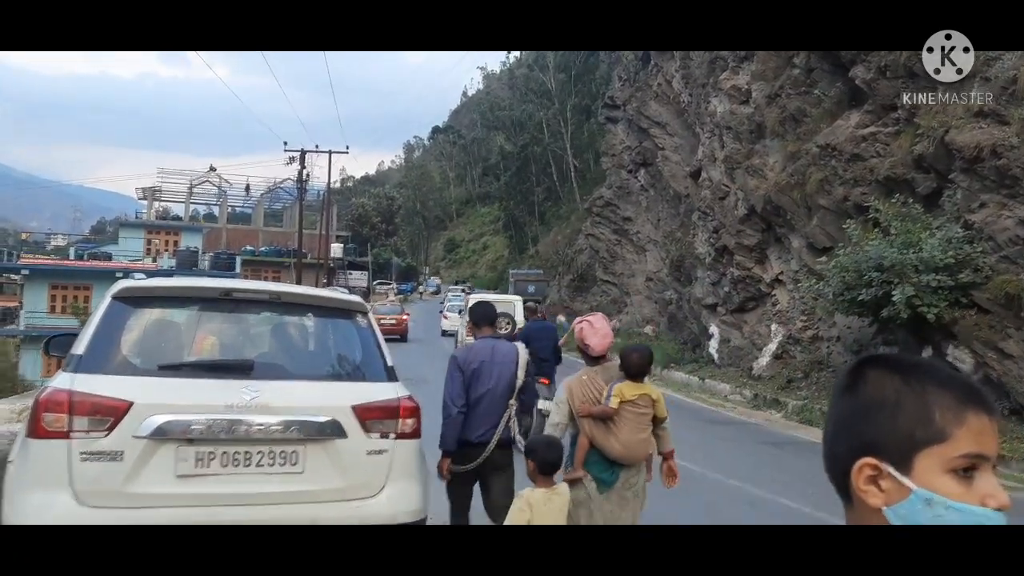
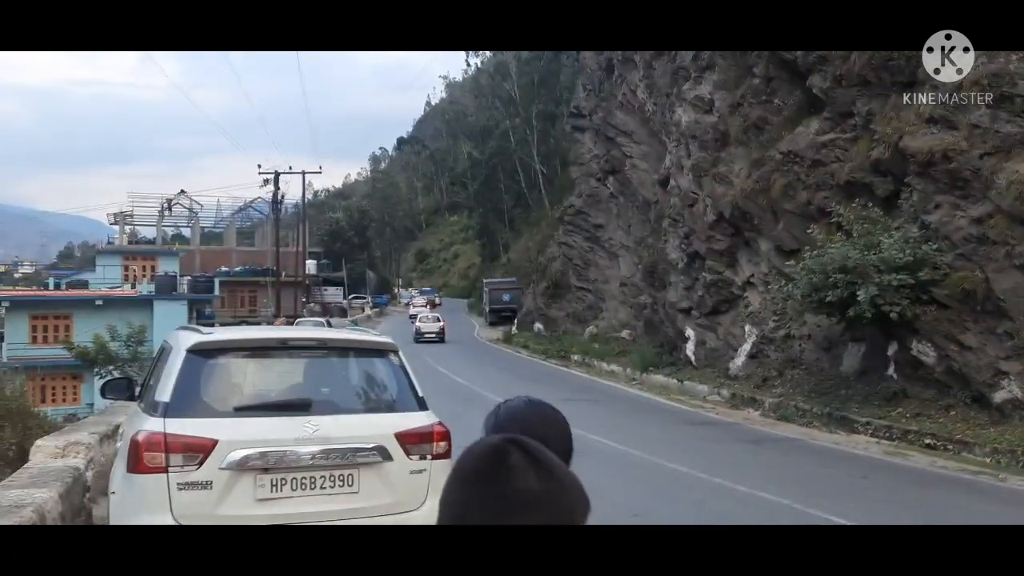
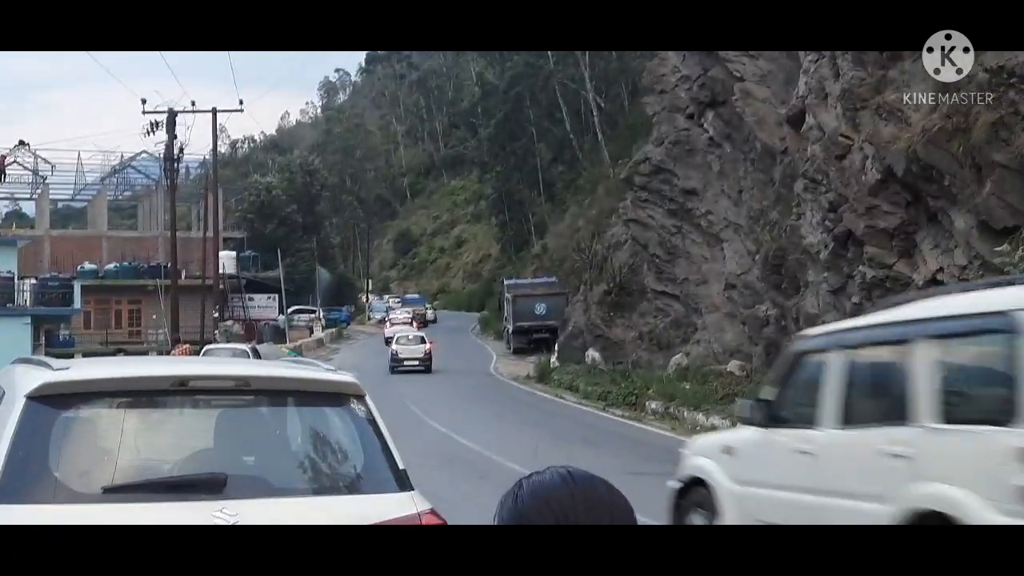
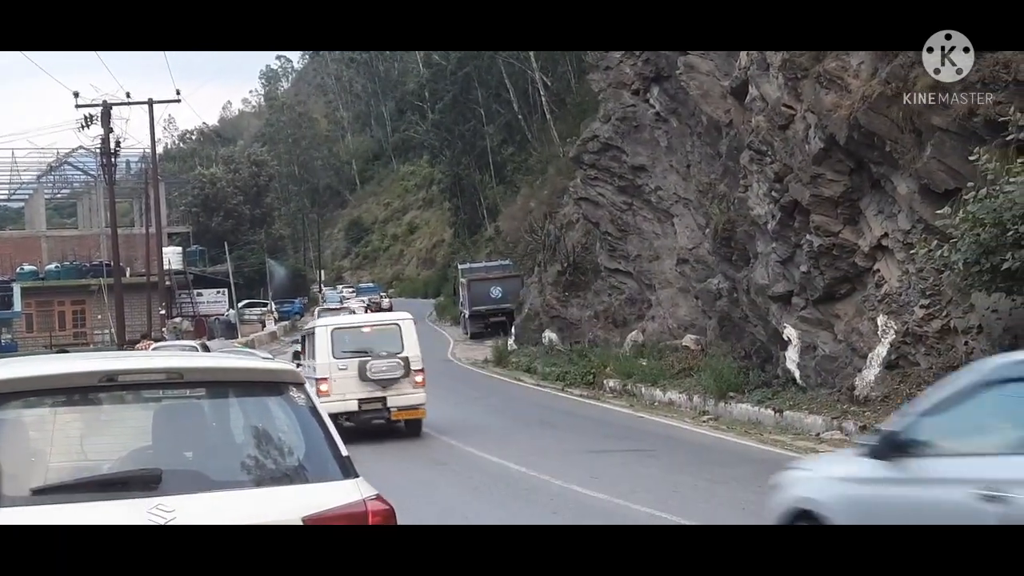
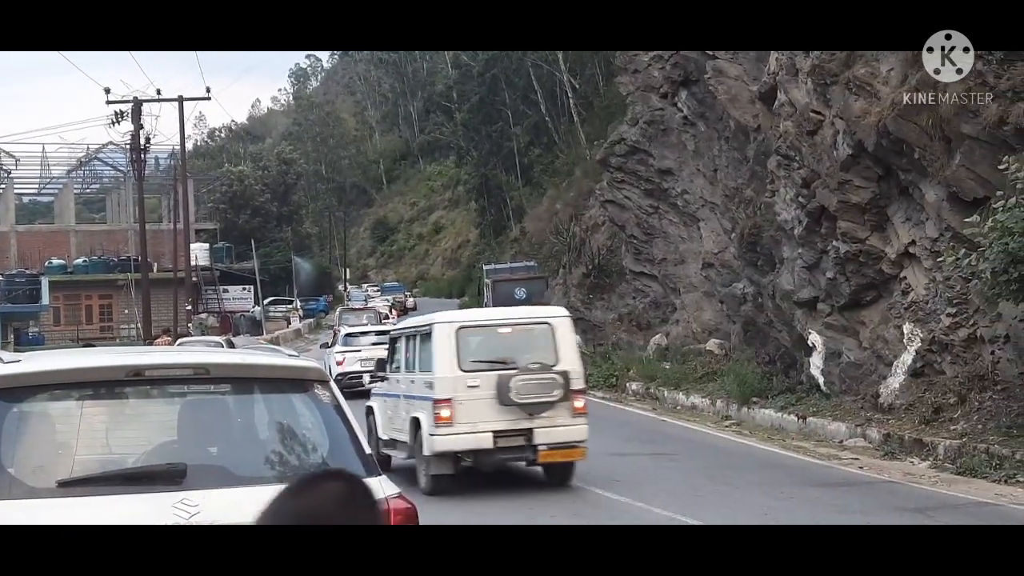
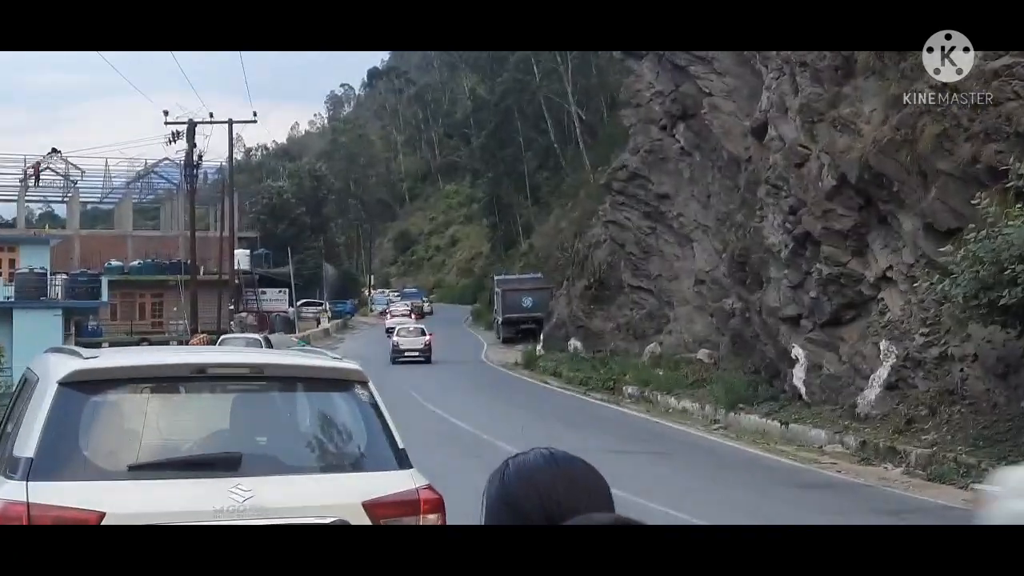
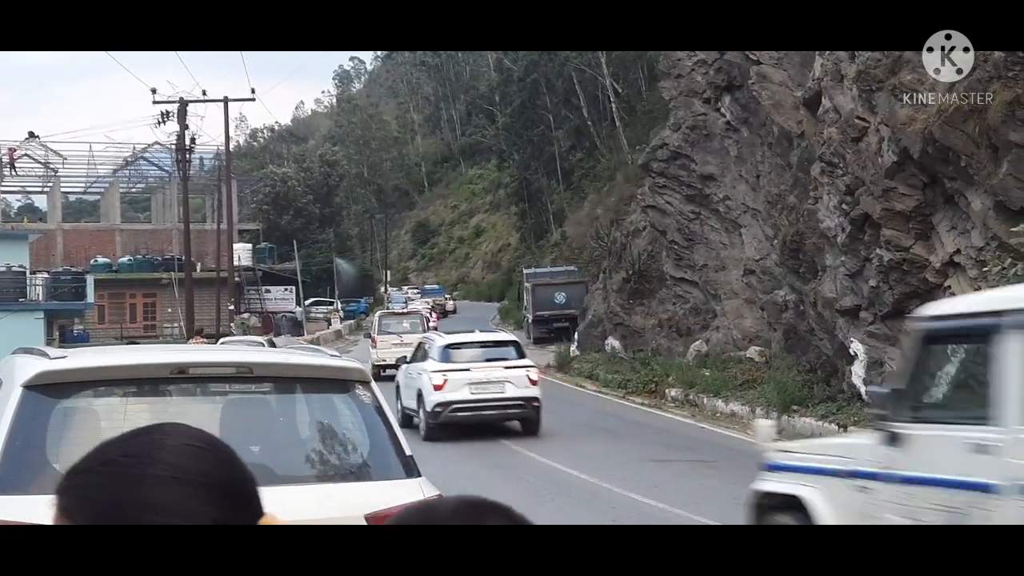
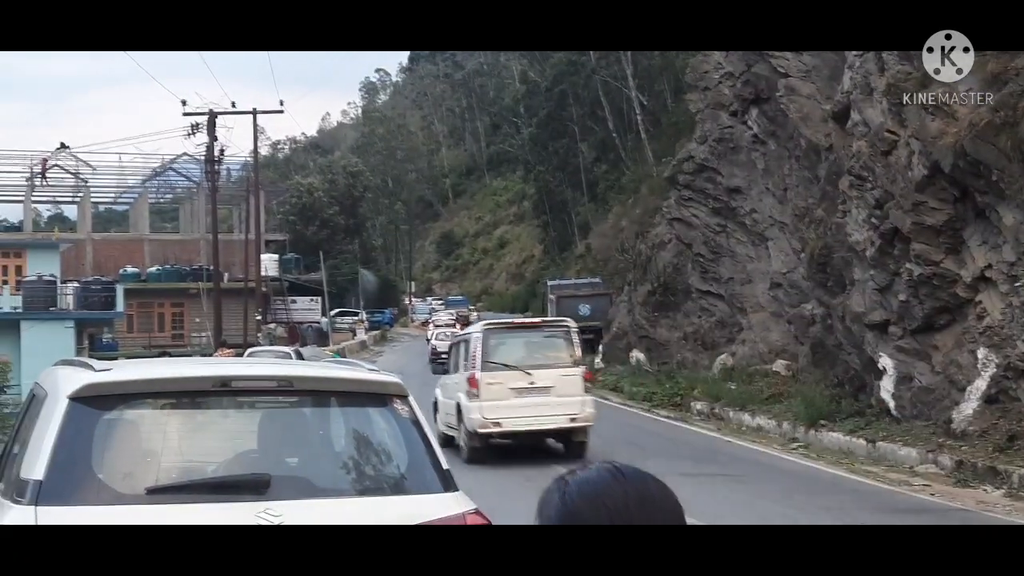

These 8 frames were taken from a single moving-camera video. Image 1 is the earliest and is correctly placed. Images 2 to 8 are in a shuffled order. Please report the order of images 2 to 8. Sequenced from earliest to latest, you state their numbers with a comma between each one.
2, 6, 3, 8, 7, 5, 4
